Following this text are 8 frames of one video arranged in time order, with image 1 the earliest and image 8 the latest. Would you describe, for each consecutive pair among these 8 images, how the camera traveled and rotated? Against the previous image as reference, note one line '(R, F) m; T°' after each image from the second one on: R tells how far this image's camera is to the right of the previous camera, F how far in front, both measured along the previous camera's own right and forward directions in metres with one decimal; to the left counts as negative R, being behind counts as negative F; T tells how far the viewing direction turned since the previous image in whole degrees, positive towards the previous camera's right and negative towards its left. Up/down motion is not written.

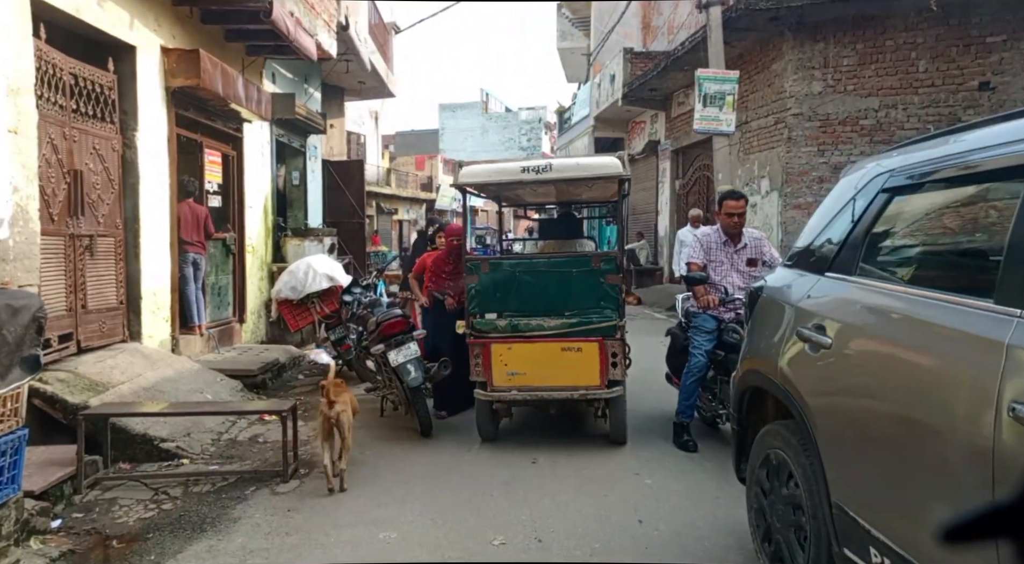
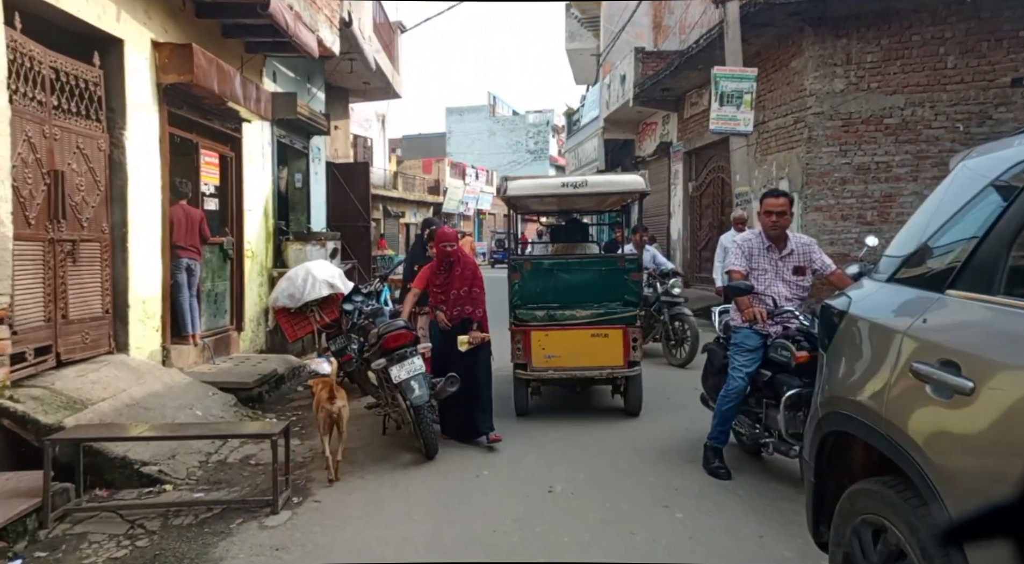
(0.0, +0.4) m; -1°
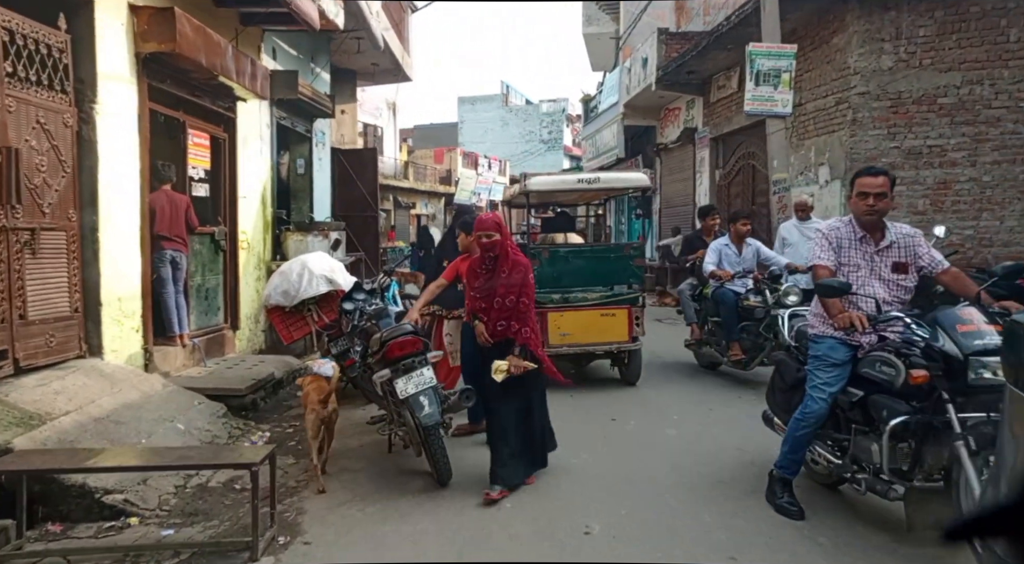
(-0.1, +0.8) m; -1°
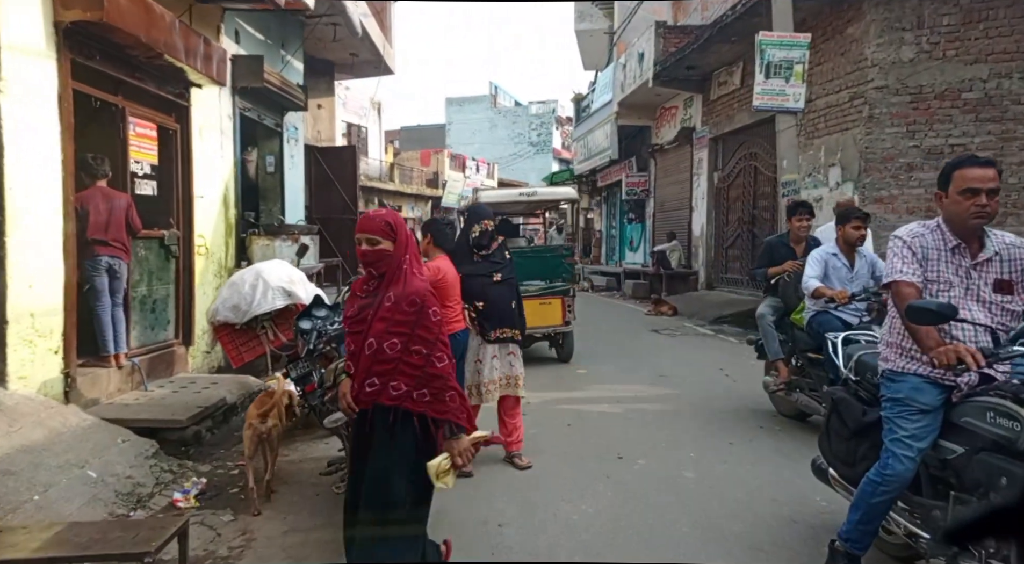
(0.0, +0.9) m; +1°
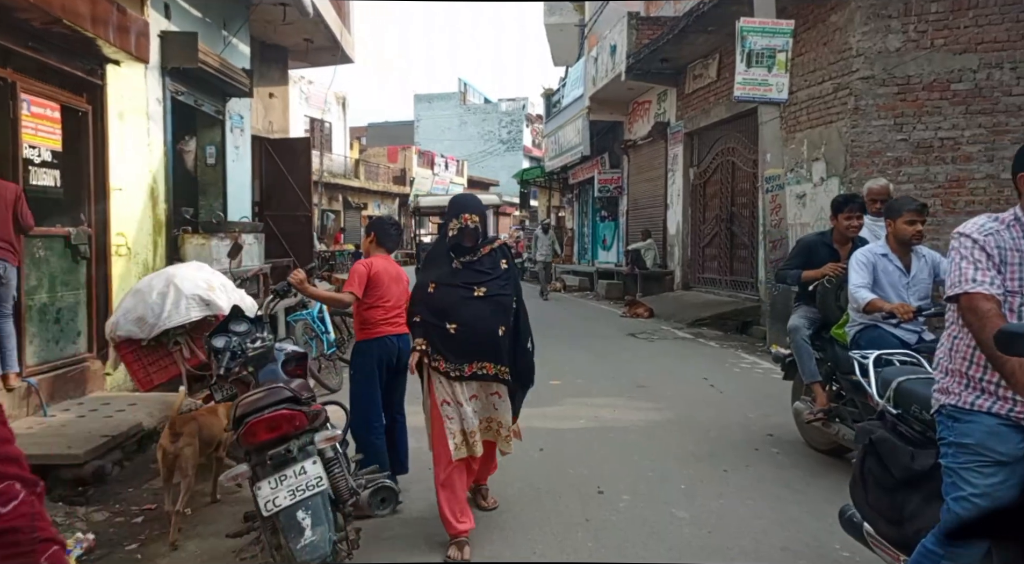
(+0.1, +0.7) m; +2°
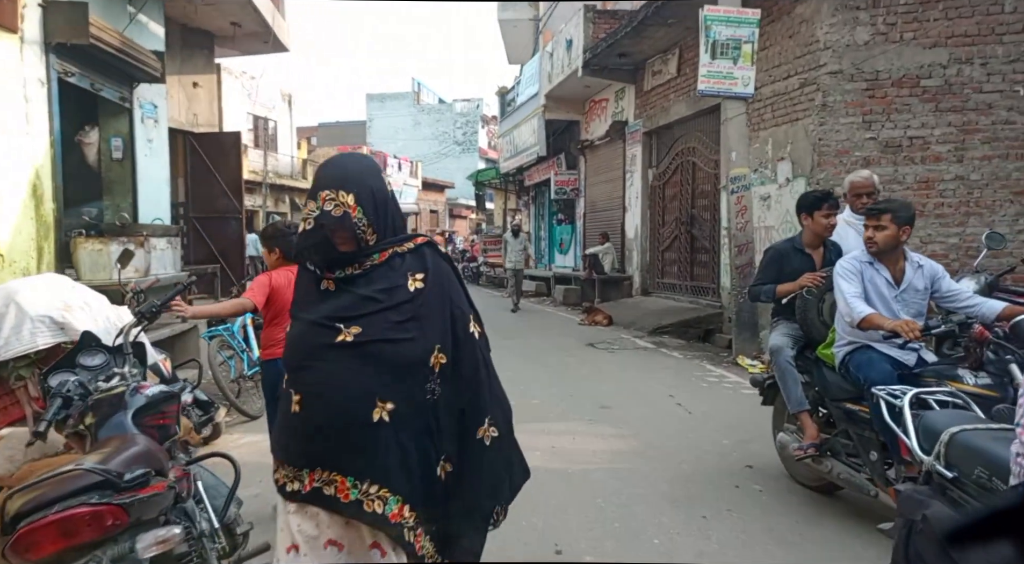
(+0.1, +0.7) m; +3°
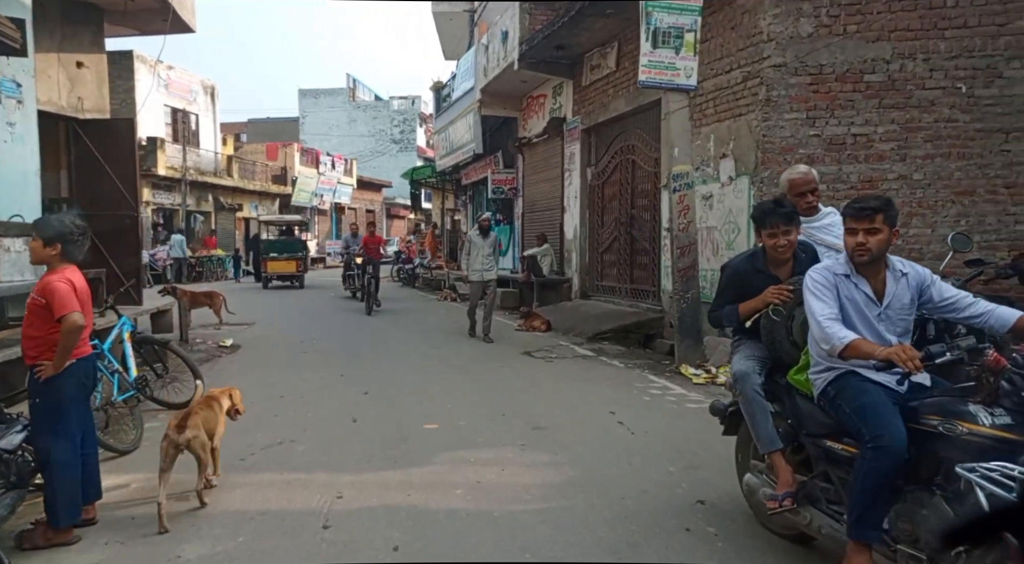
(+0.1, +0.7) m; +5°
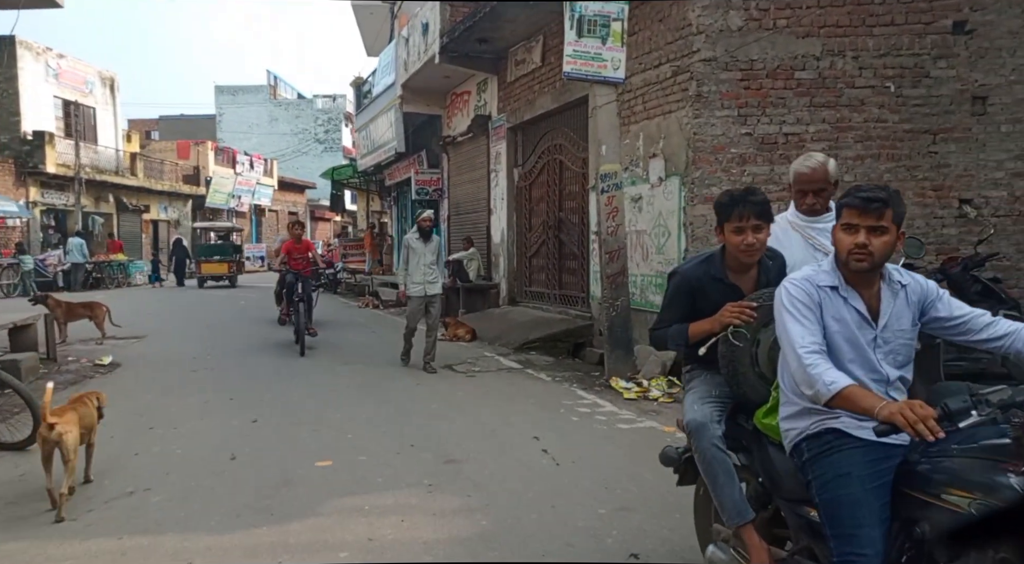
(+0.2, +0.7) m; +5°
